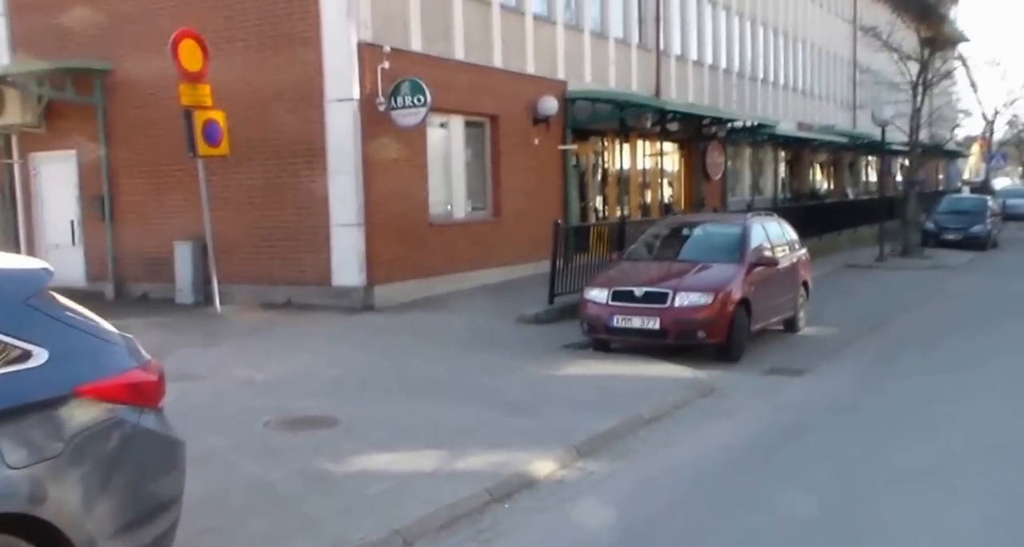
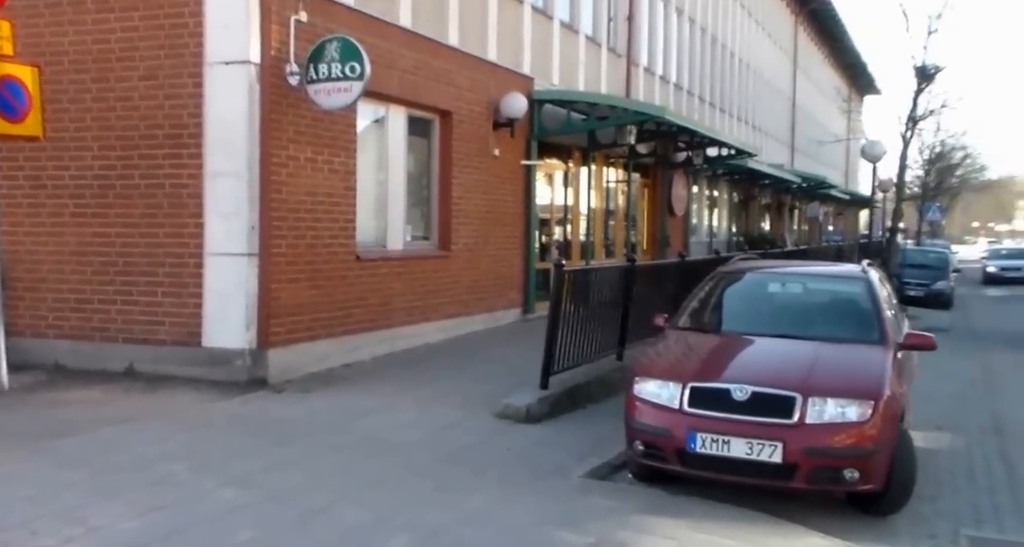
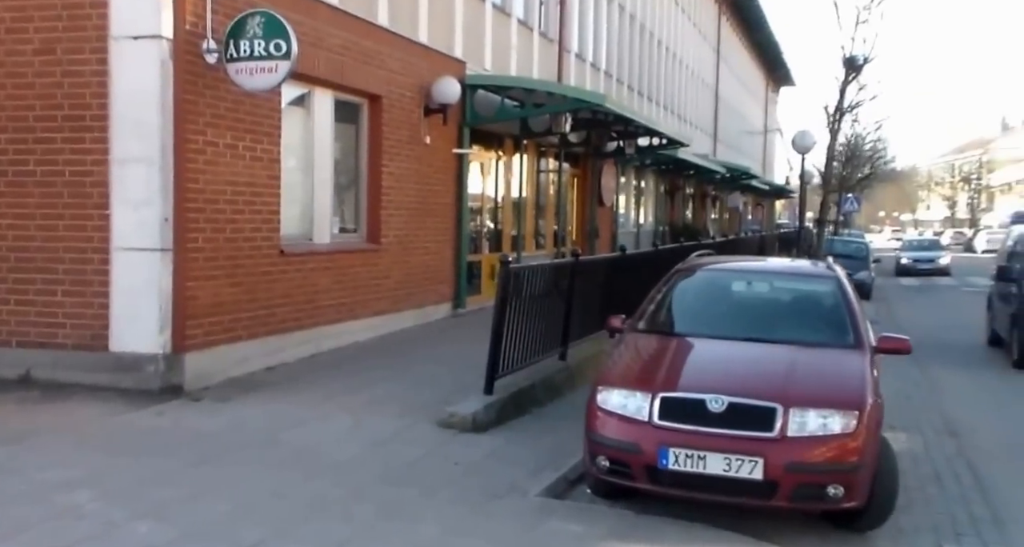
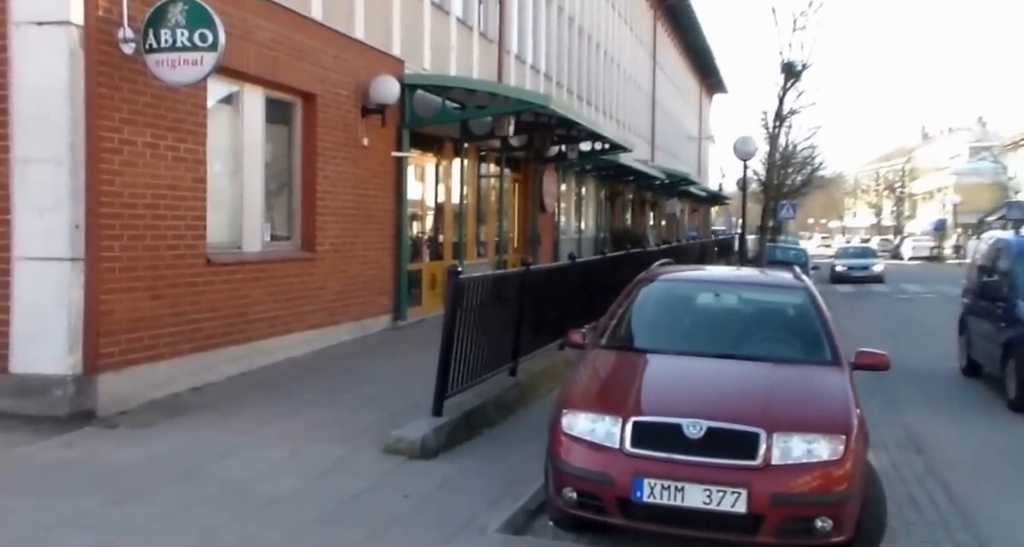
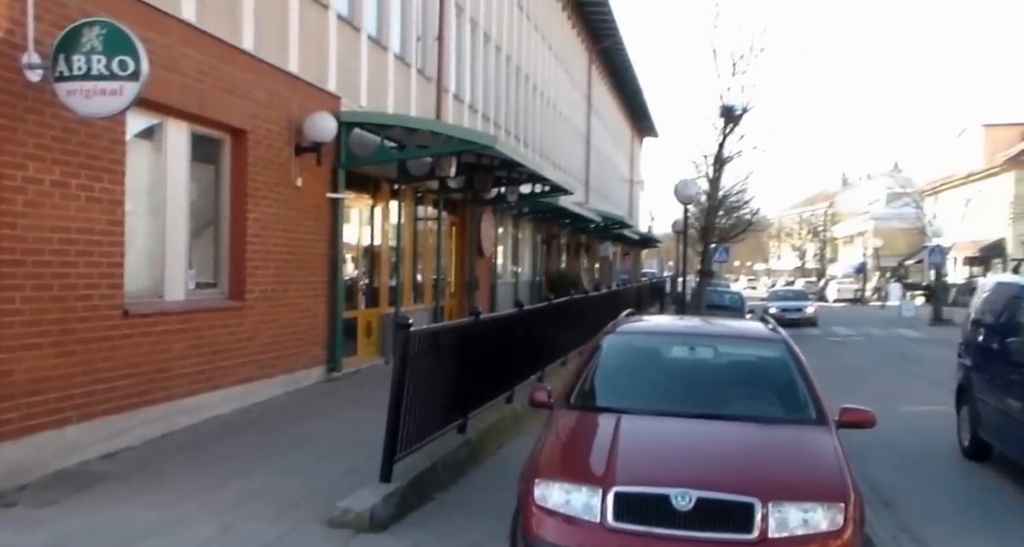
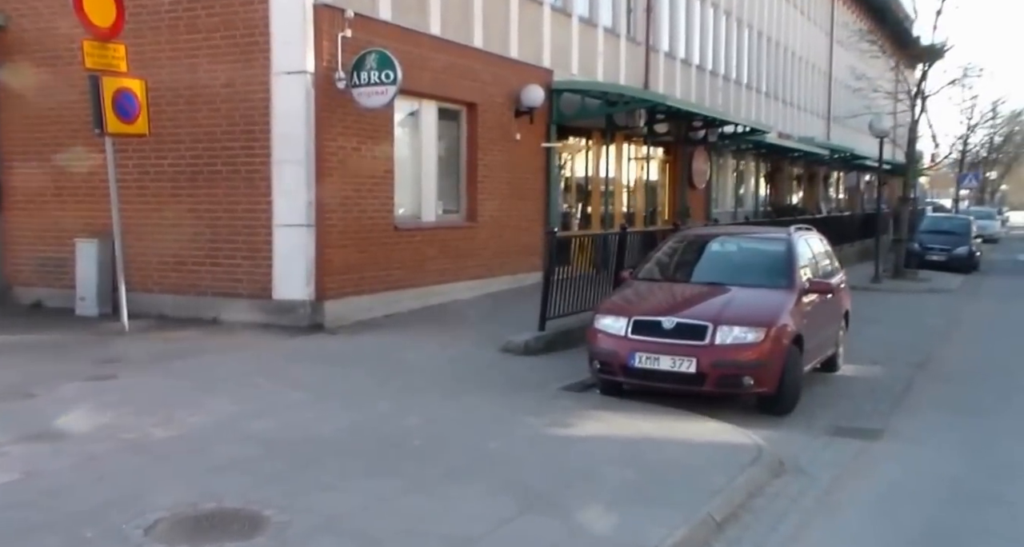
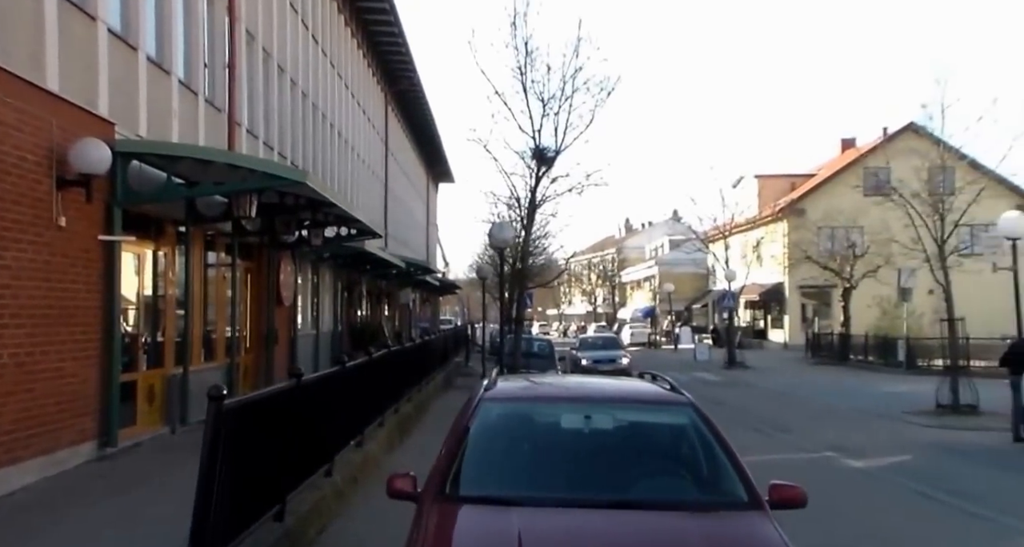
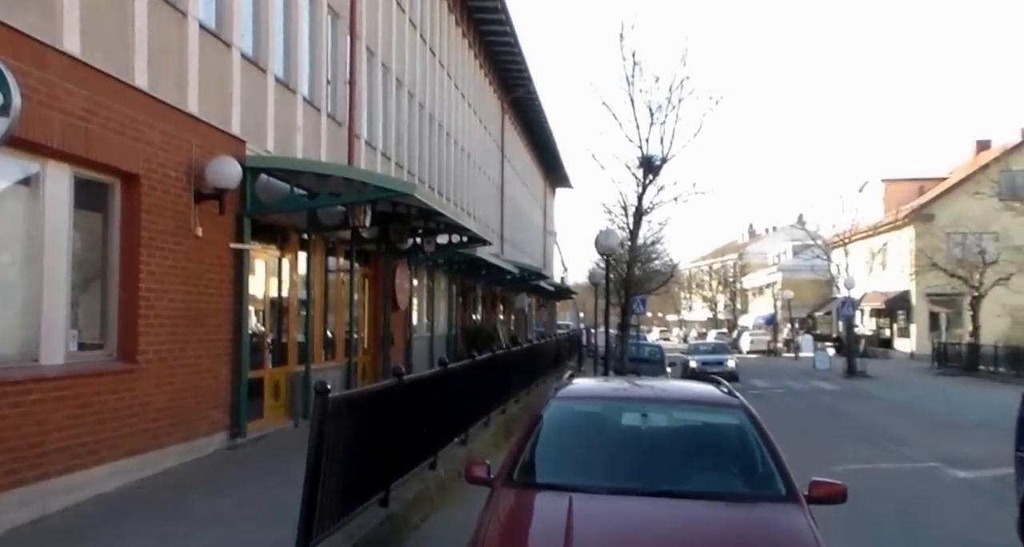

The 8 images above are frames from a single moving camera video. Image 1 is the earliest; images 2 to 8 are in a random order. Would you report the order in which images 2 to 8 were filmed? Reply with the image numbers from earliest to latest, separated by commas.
6, 2, 3, 4, 5, 8, 7
